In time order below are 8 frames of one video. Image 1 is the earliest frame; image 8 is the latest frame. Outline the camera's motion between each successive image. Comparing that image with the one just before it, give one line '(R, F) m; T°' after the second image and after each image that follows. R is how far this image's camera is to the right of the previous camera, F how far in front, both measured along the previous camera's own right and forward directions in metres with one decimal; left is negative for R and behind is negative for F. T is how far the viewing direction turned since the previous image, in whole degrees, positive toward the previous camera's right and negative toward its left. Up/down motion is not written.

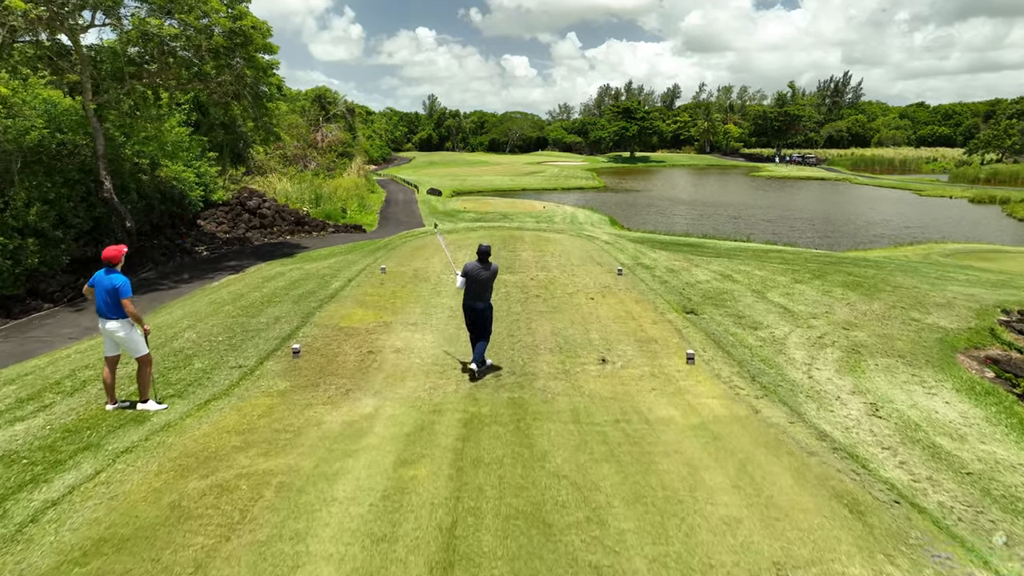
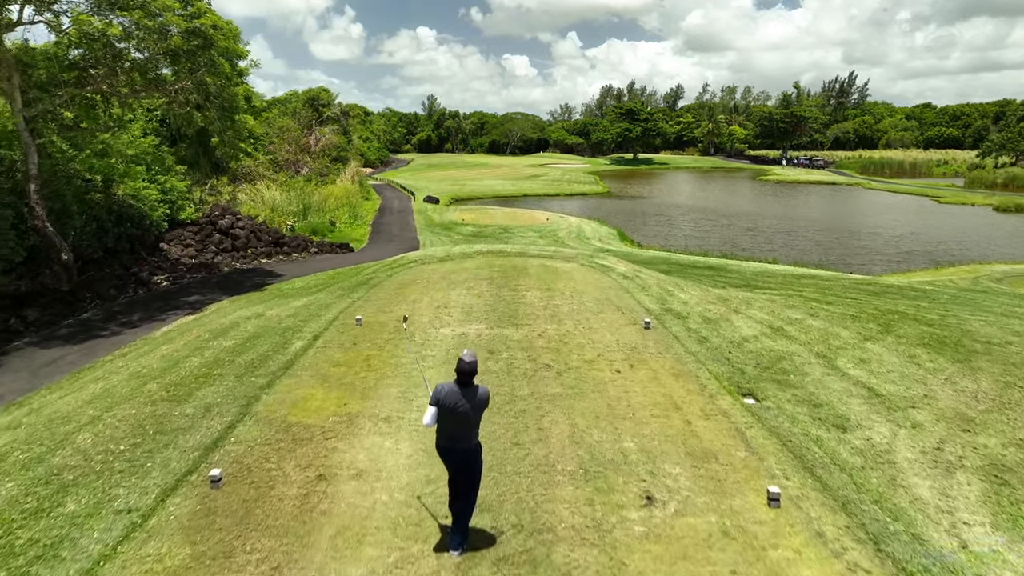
(-0.1, +2.3) m; 0°
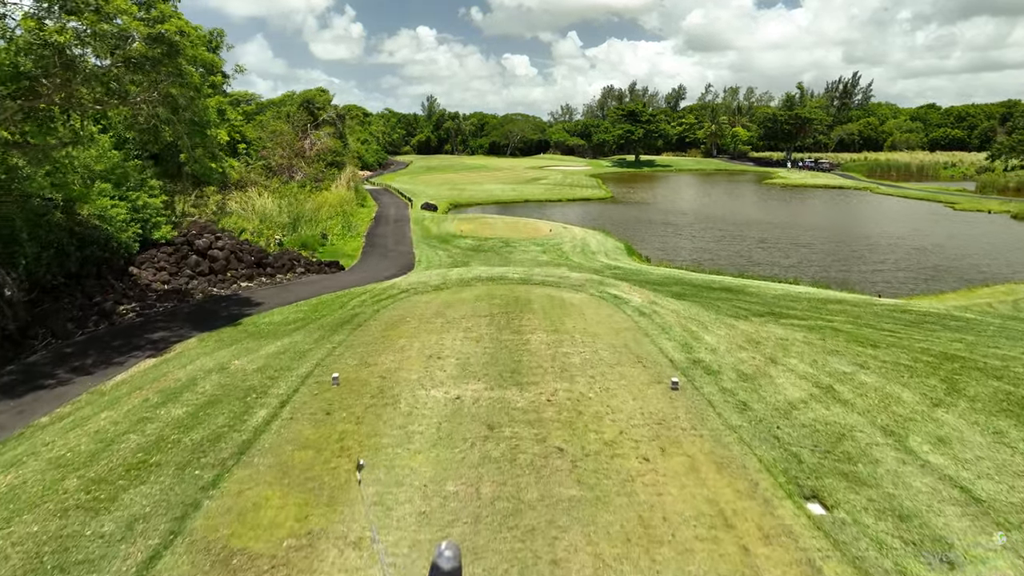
(0.0, +1.5) m; 0°
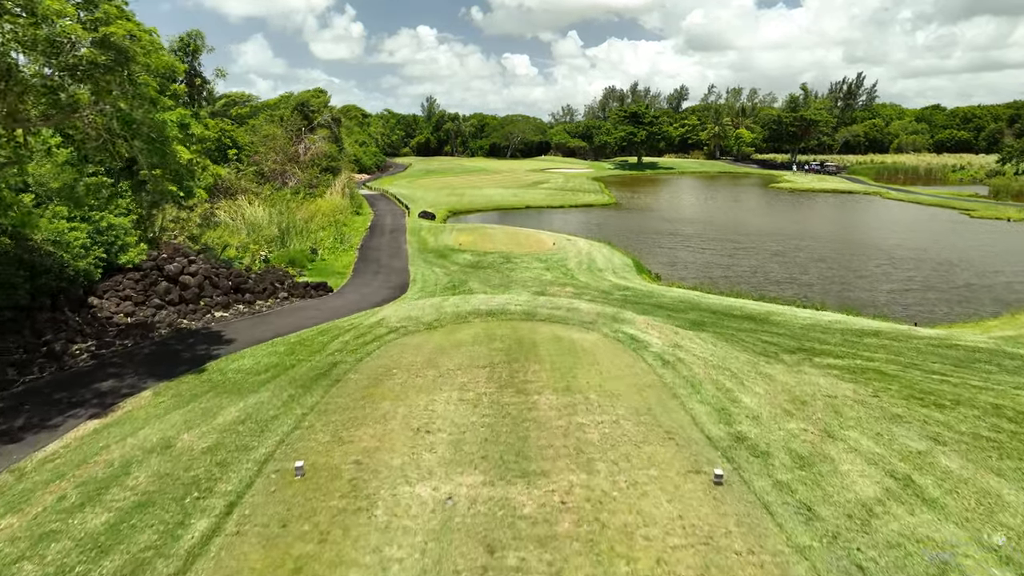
(-0.1, +1.7) m; 0°
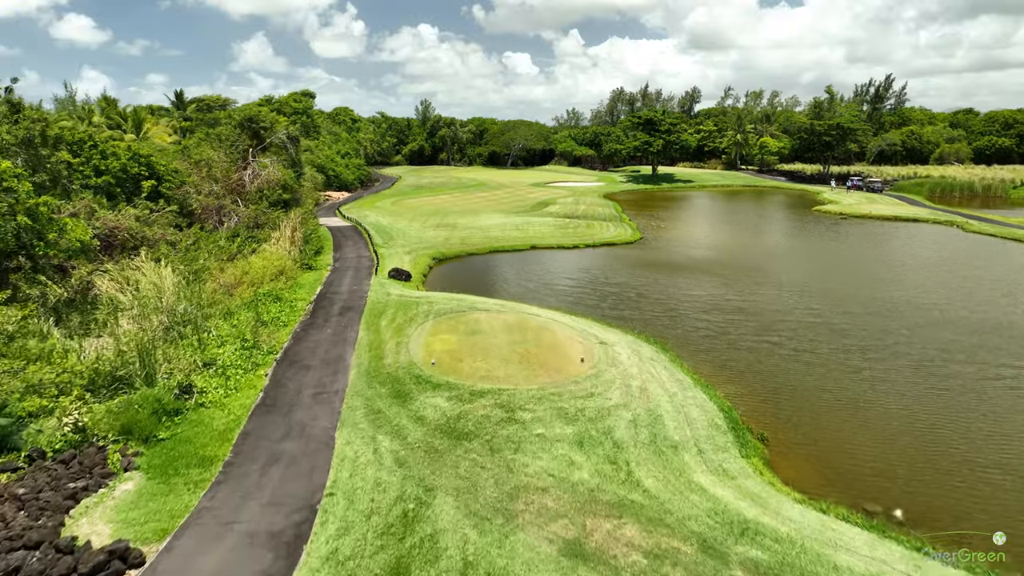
(-0.1, +11.1) m; 0°
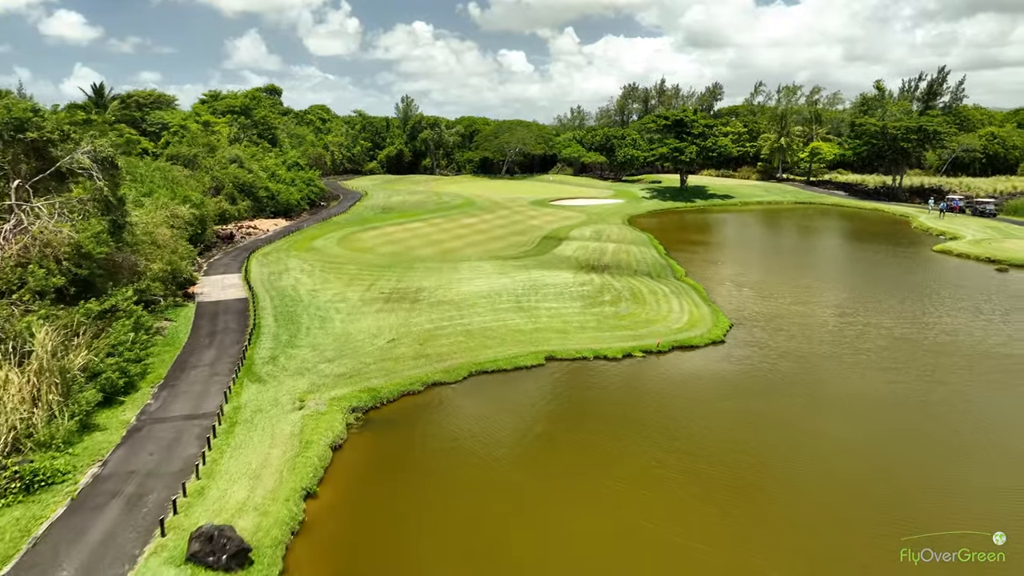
(-0.2, +20.0) m; 0°
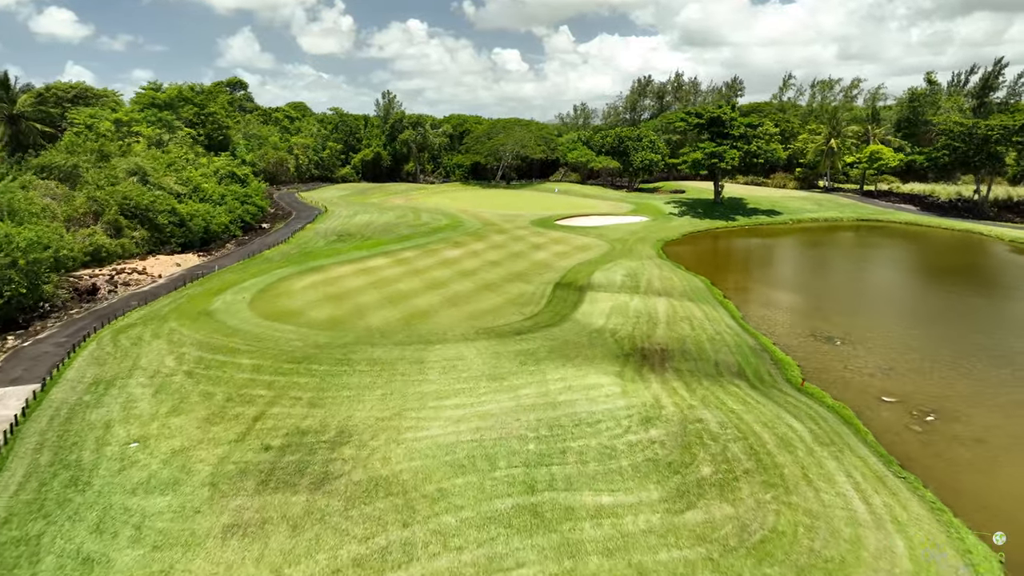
(-0.2, +15.7) m; 0°
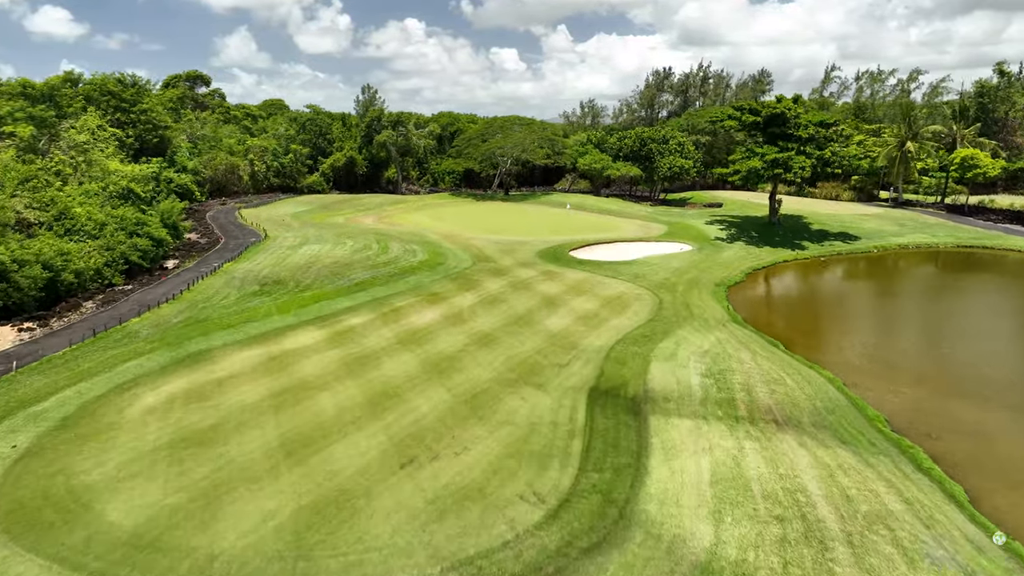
(-0.2, +15.4) m; 0°
